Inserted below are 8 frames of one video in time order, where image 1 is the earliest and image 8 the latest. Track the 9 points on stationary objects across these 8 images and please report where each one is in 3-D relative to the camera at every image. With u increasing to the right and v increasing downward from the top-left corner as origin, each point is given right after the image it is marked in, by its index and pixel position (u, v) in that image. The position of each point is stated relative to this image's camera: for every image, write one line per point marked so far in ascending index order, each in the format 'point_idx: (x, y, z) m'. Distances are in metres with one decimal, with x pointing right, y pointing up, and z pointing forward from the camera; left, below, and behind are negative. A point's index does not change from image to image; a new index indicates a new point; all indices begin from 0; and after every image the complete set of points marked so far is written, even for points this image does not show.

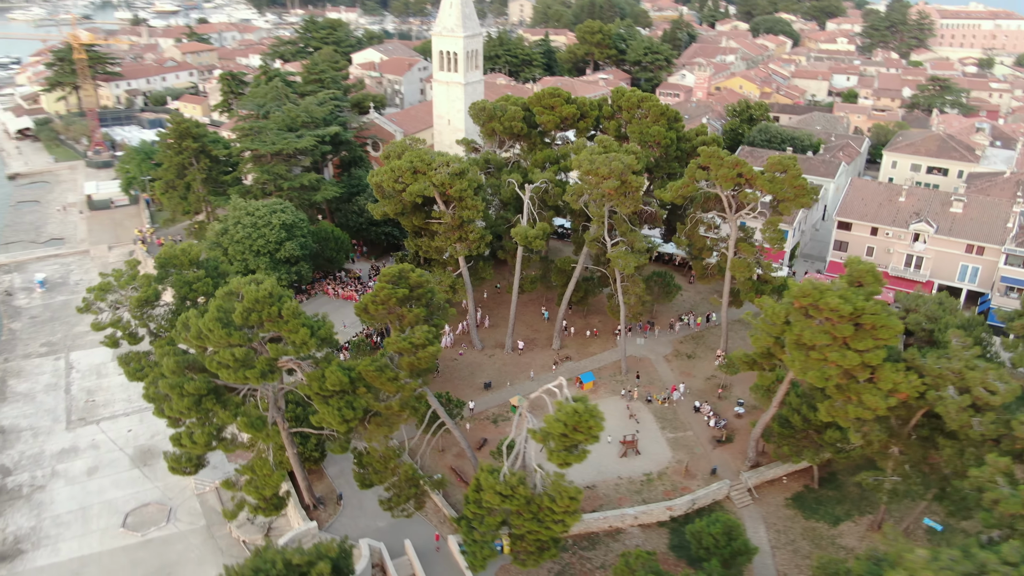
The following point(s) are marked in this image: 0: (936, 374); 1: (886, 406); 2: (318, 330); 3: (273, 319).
0: (+8.9, -1.8, +16.2) m
1: (+7.8, -2.5, +16.1) m
2: (-4.1, -0.8, +15.7) m
3: (-4.8, -0.6, +15.1) m
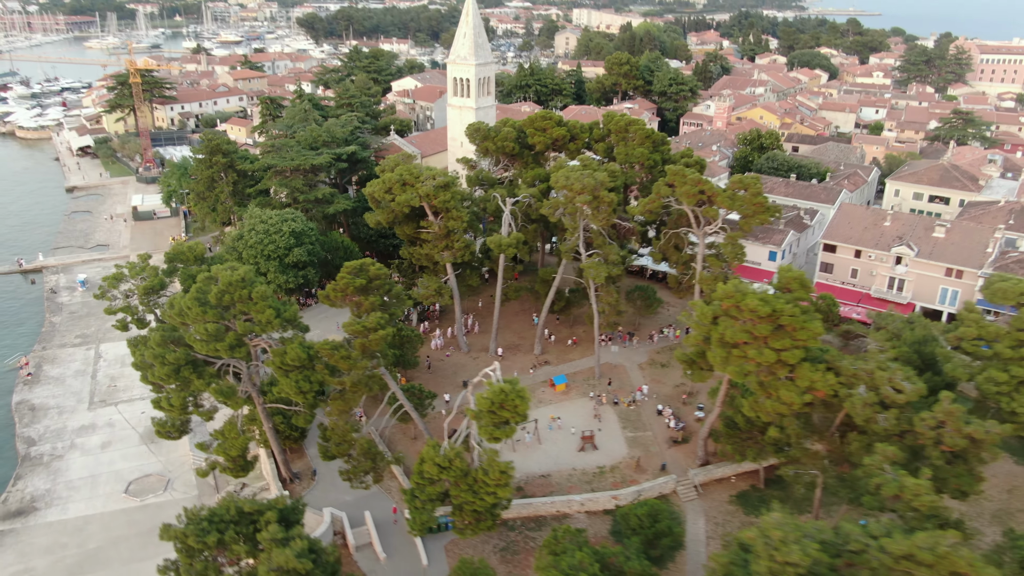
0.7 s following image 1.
0: (+7.6, -1.9, +17.4) m
1: (+6.5, -2.5, +17.3) m
2: (-5.4, -0.5, +17.8) m
3: (-6.1, -0.2, +17.3) m
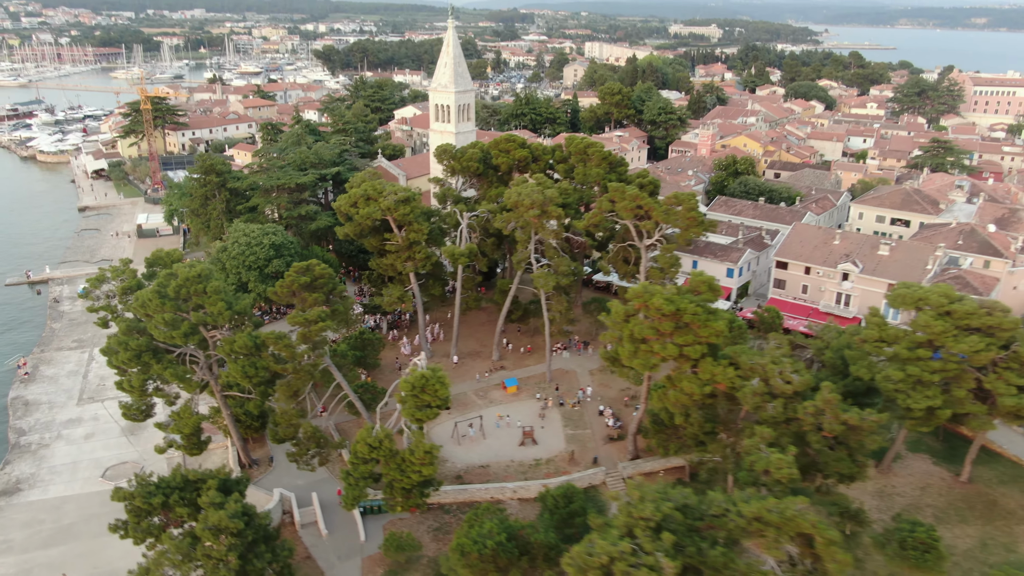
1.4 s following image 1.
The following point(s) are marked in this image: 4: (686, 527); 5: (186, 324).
0: (+5.8, -1.9, +19.1) m
1: (+4.7, -2.6, +19.0) m
2: (-7.2, -0.4, +19.9) m
3: (-7.9, -0.1, +19.3) m
4: (+3.2, -4.4, +14.4) m
5: (-8.0, -0.9, +19.1) m
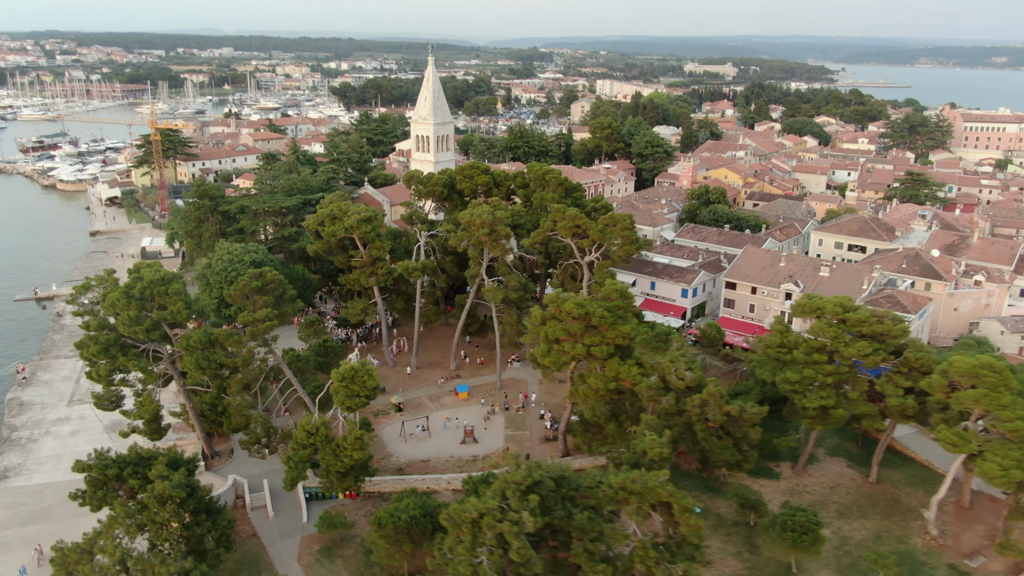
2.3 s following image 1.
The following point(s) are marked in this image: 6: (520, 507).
0: (+3.7, -2.1, +21.1) m
1: (+2.6, -2.7, +21.1) m
2: (-9.2, -0.5, +22.3) m
3: (-9.9, -0.2, +21.9) m
4: (+1.0, -4.4, +16.4) m
5: (-10.1, -0.9, +21.5) m
6: (+0.1, -4.3, +15.3) m
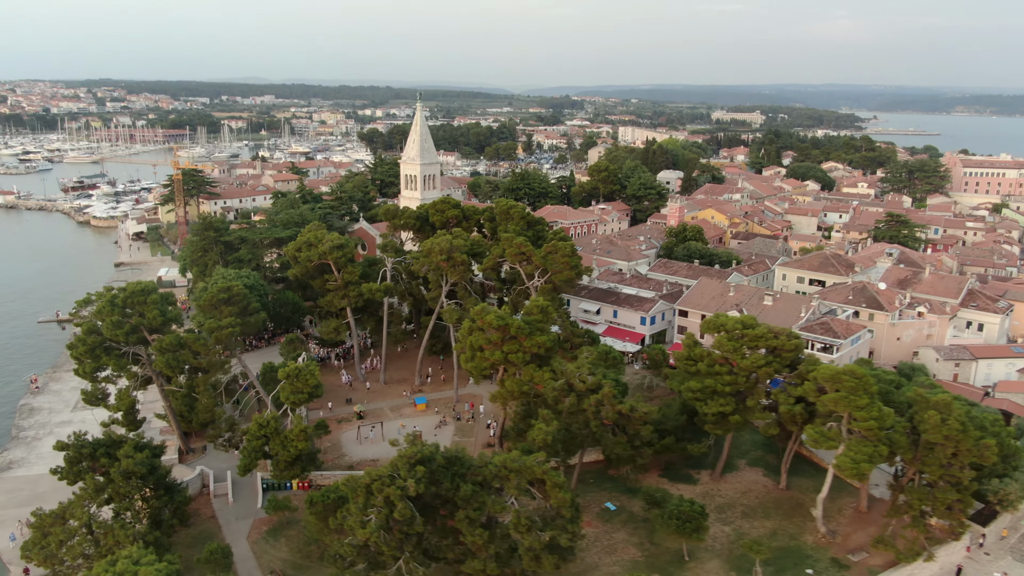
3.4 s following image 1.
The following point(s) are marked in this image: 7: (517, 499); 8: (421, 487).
0: (+1.4, -2.6, +23.9) m
1: (+0.3, -3.1, +23.8) m
2: (-11.4, -0.9, +25.8) m
3: (-12.2, -0.5, +25.3) m
4: (-1.5, -4.5, +19.2) m
5: (-12.4, -1.2, +25.0) m
6: (-2.4, -4.4, +18.1) m
7: (+0.1, -5.2, +19.1) m
8: (-2.1, -4.6, +18.1) m
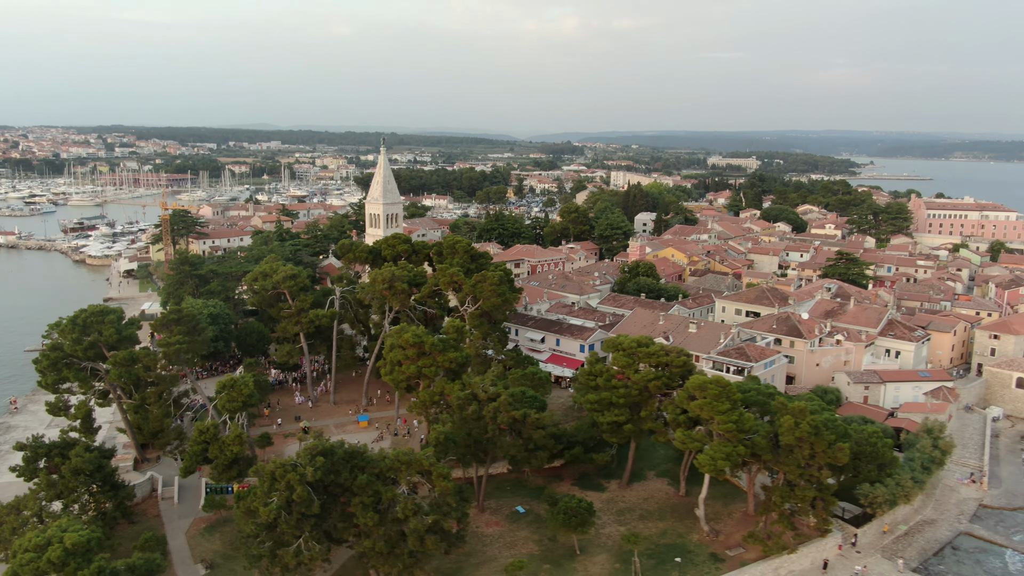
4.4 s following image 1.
0: (-1.6, -3.3, +26.7) m
1: (-2.7, -3.9, +26.7) m
2: (-14.4, -1.7, +28.8) m
3: (-15.2, -1.3, +28.4) m
4: (-4.6, -5.0, +22.0) m
5: (-15.4, -2.0, +28.0) m
6: (-5.5, -4.8, +20.9) m
7: (-2.9, -5.7, +21.9) m
8: (-5.2, -5.0, +20.9) m
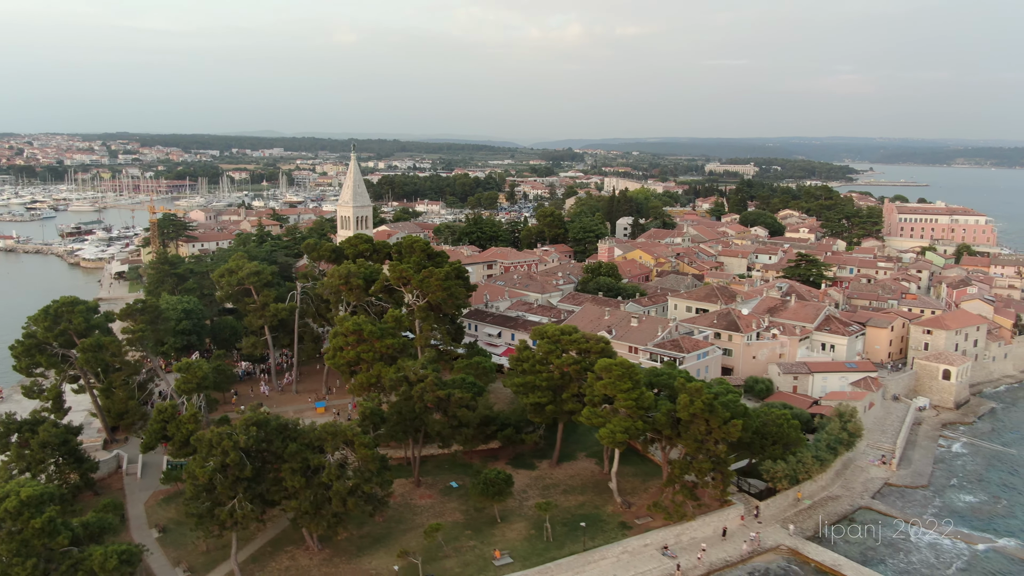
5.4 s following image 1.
0: (-4.3, -3.0, +29.4) m
1: (-5.4, -3.6, +29.3) m
2: (-17.1, -1.4, +31.5) m
3: (-17.8, -1.0, +31.1) m
4: (-7.3, -4.6, +24.6) m
5: (-18.0, -1.7, +30.7) m
6: (-8.2, -4.5, +23.5) m
7: (-5.6, -5.3, +24.5) m
8: (-7.9, -4.7, +23.5) m
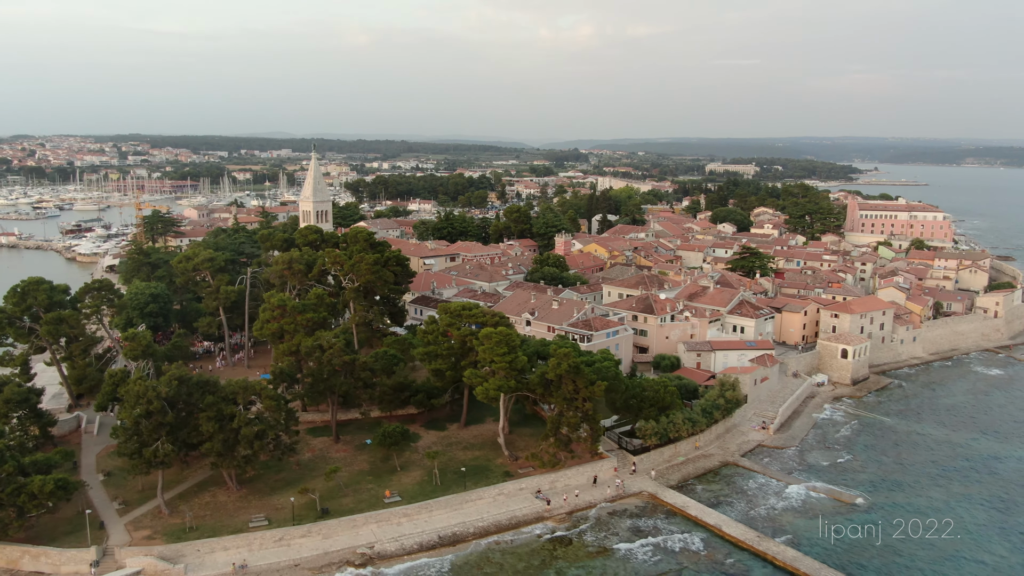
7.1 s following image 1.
0: (-8.5, -2.1, +33.7) m
1: (-9.7, -2.7, +33.7) m
2: (-21.3, -0.6, +36.1) m
3: (-22.0, -0.2, +35.7) m
4: (-11.6, -3.8, +29.1) m
5: (-22.2, -0.9, +35.4) m
6: (-12.5, -3.6, +28.0) m
7: (-10.0, -4.5, +28.9) m
8: (-12.2, -3.8, +27.9) m
